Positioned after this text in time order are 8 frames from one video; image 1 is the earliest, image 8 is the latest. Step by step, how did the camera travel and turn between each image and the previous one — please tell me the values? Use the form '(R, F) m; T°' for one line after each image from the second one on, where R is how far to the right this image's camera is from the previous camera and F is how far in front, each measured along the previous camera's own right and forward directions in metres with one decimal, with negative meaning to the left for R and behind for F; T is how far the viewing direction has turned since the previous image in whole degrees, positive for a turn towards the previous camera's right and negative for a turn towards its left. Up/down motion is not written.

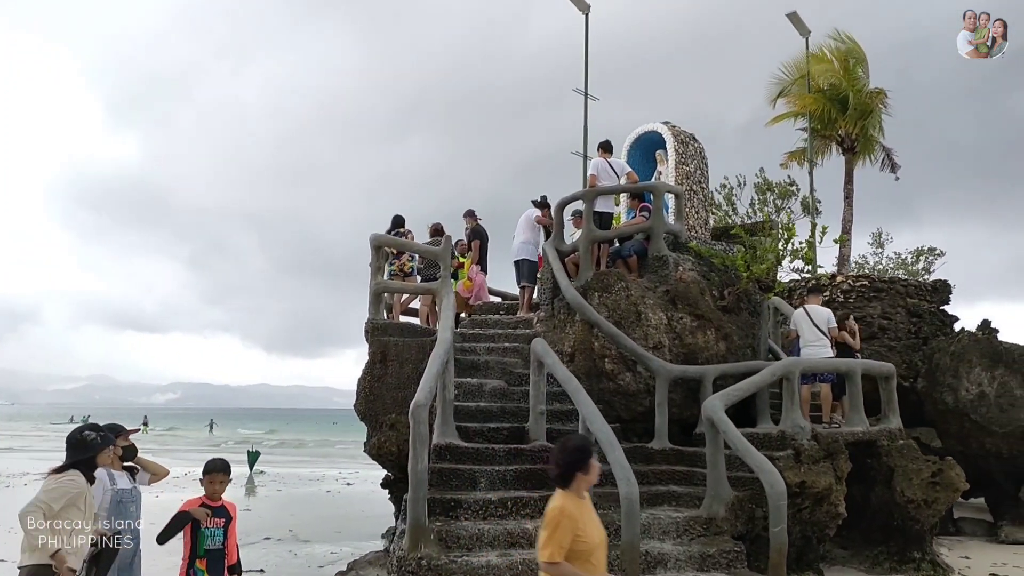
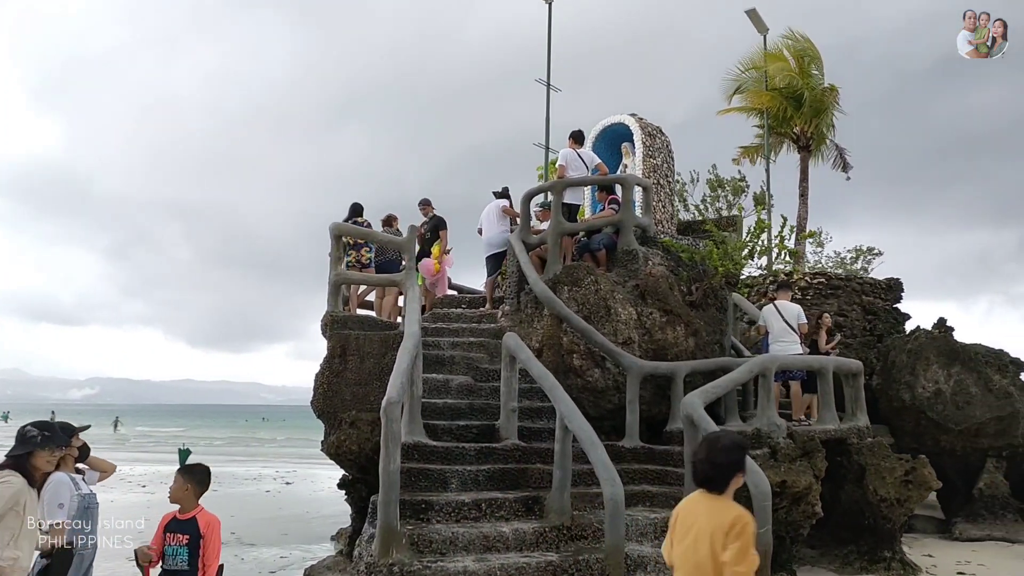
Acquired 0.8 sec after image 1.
(-0.3, +0.3) m; +4°
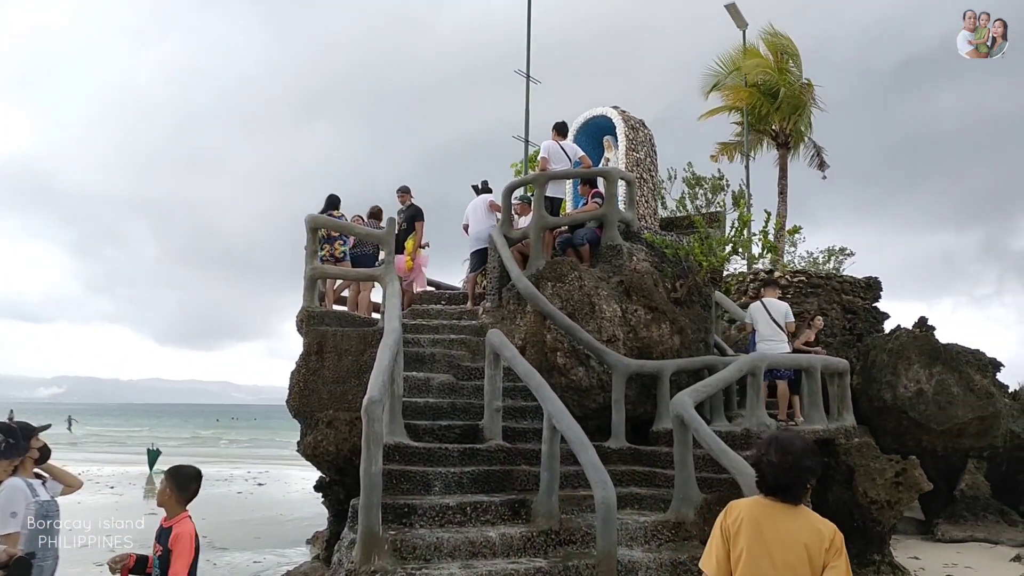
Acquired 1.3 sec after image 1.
(-0.1, +0.2) m; +2°
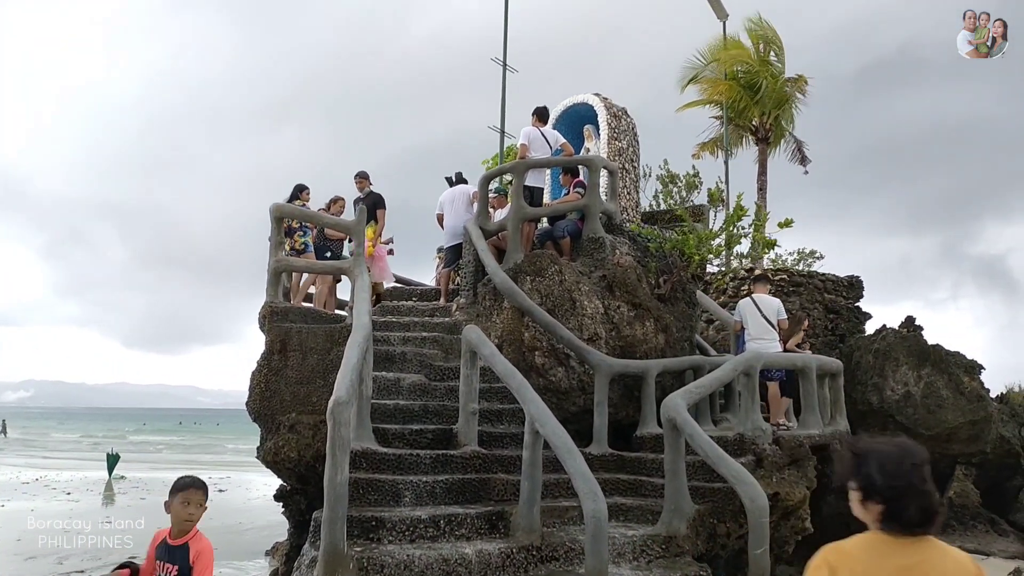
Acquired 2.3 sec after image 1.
(-0.1, +0.6) m; +2°
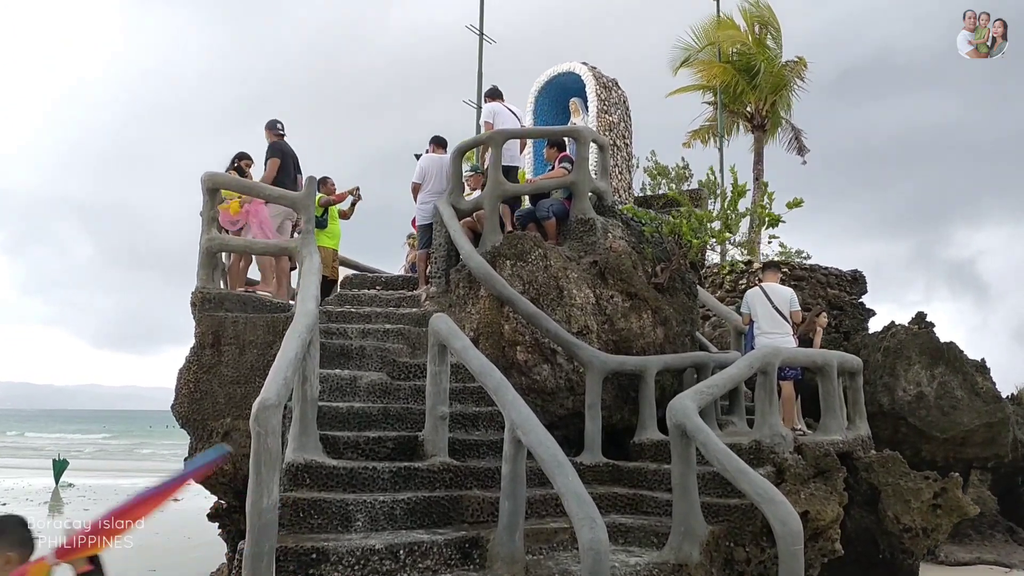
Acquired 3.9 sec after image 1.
(0.0, +1.0) m; +1°
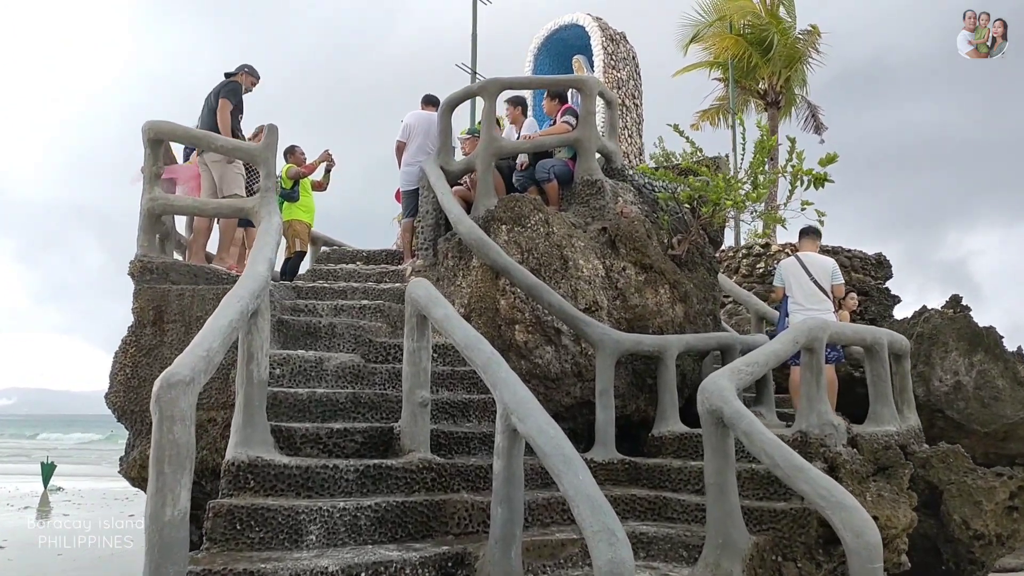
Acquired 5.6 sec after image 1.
(0.0, +1.0) m; 0°
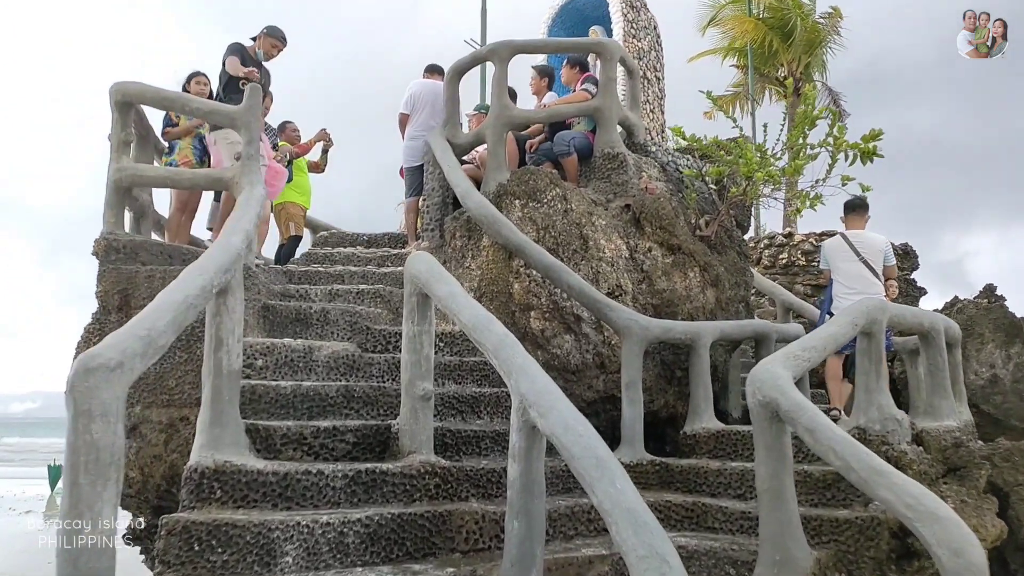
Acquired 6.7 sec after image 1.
(0.0, +0.6) m; -1°
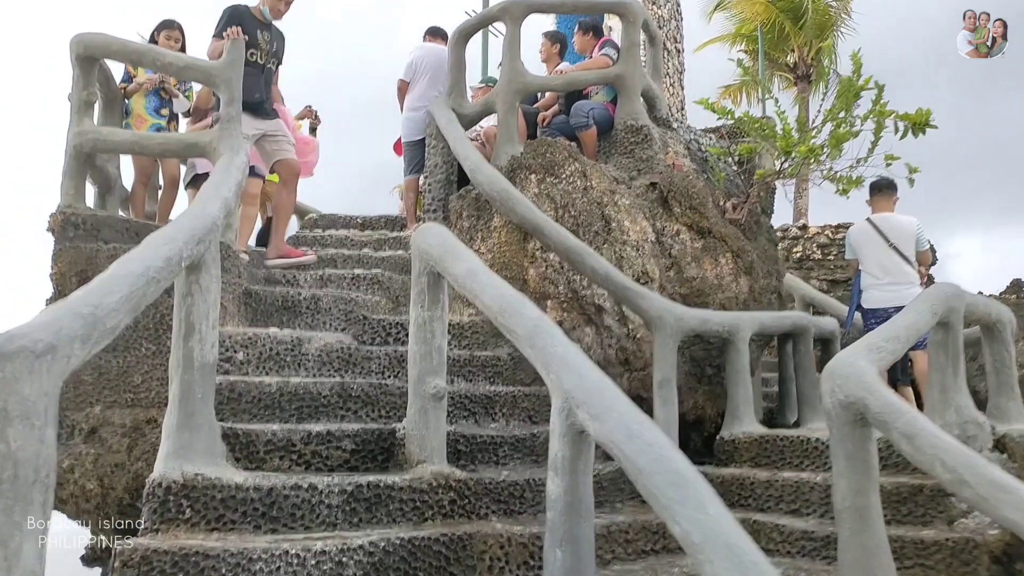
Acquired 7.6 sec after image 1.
(-0.2, +0.6) m; +1°
